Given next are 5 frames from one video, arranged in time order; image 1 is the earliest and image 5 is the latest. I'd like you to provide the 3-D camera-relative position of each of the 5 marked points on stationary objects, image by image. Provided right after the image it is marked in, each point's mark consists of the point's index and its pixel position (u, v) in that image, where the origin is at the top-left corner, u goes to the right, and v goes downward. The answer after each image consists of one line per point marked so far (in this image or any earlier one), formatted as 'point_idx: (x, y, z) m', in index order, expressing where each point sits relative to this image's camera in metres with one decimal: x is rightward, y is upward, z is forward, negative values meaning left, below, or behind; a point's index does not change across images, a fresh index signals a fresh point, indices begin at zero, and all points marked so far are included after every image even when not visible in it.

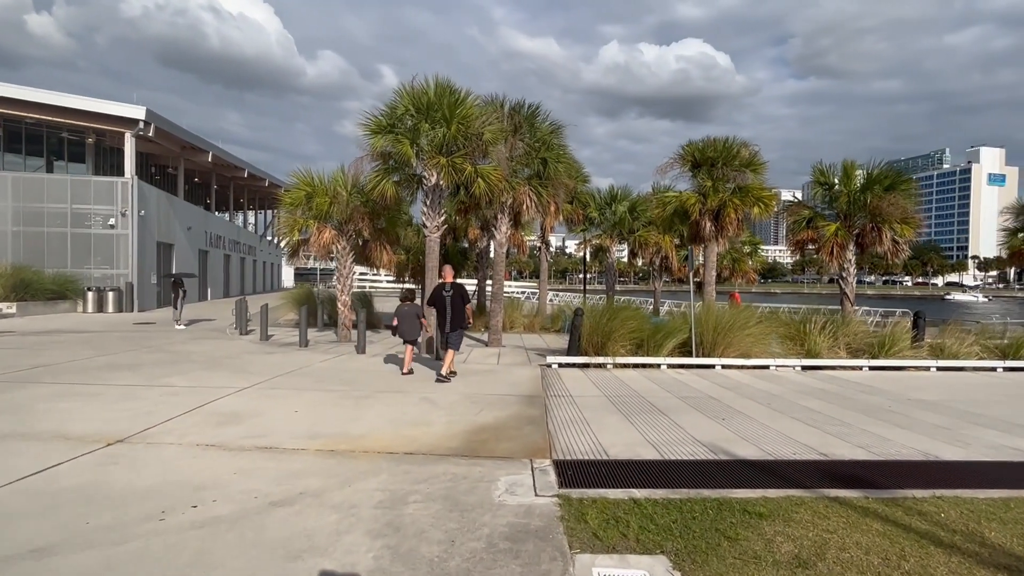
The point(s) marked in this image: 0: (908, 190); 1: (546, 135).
0: (+11.4, +2.8, +16.8) m
1: (+1.0, +4.3, +16.6) m
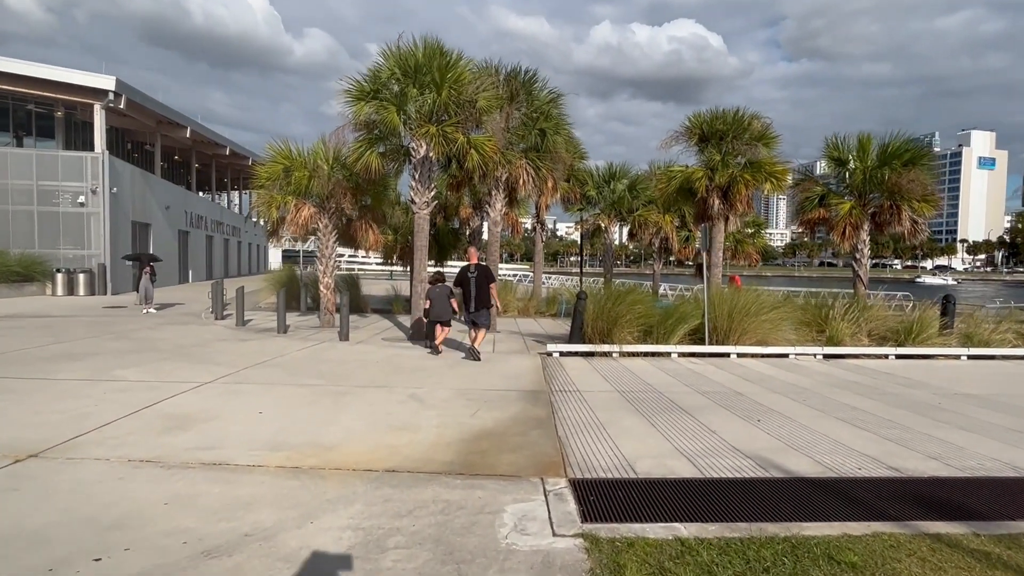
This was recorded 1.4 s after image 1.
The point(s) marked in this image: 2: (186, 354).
0: (+11.2, +3.3, +15.8) m
1: (+0.8, +4.8, +15.4) m
2: (-5.9, -1.2, +10.7) m
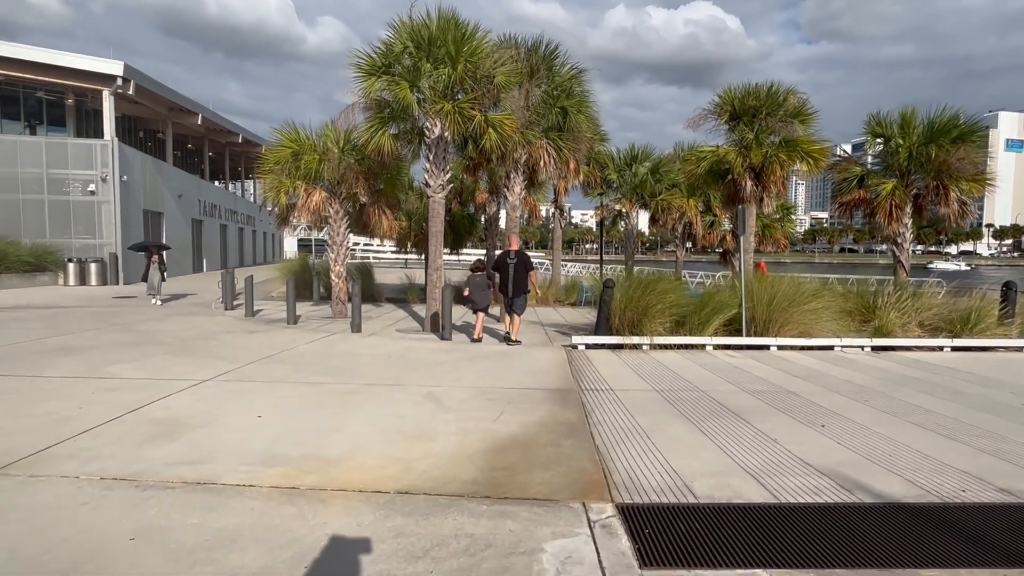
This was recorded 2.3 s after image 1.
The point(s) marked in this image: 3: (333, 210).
0: (+11.7, +3.7, +14.7) m
1: (+1.3, +5.1, +14.5) m
2: (-5.5, -1.0, +10.1) m
3: (-4.4, +1.9, +14.6) m
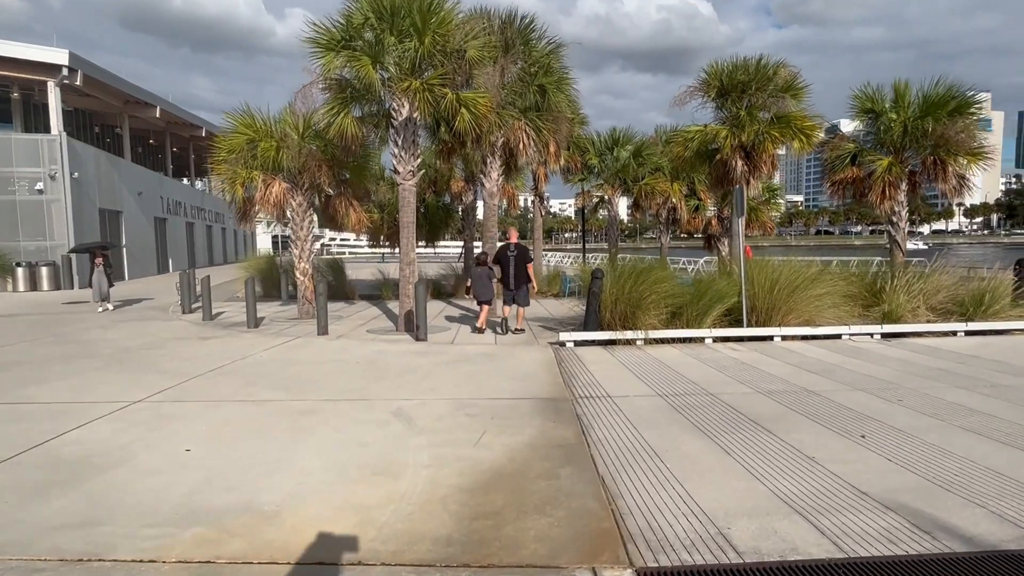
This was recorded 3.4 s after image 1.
0: (+11.1, +4.2, +14.0) m
1: (+0.7, +5.3, +13.5) m
2: (-5.8, -1.1, +9.0) m
3: (-4.9, +2.0, +13.4) m
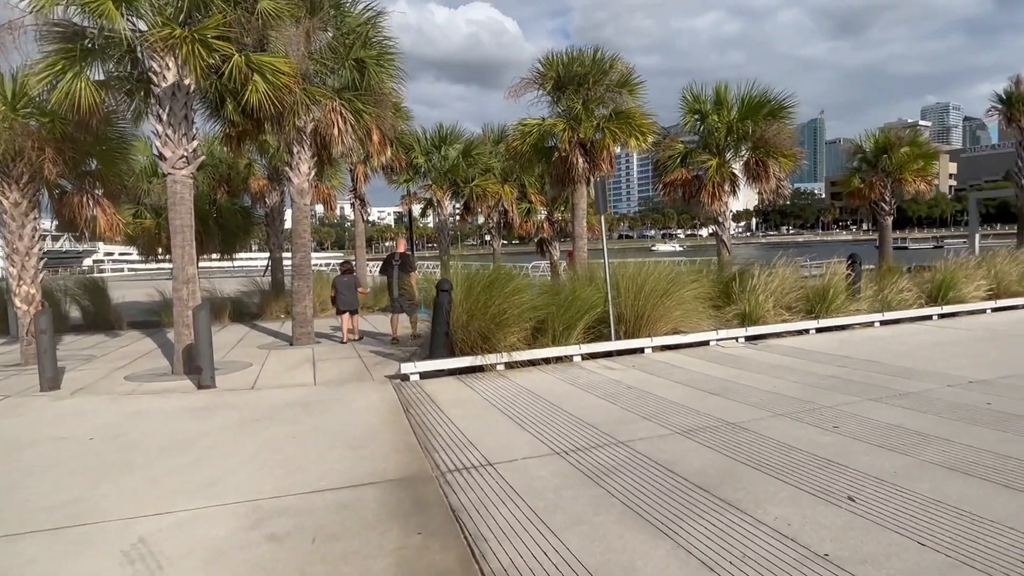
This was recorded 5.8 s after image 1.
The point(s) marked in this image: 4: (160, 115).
0: (+7.0, +4.3, +14.8) m
1: (-2.9, +4.9, +11.2) m
2: (-7.5, -1.6, +4.9) m
3: (-8.1, +1.4, +9.5) m
4: (-5.2, +2.5, +8.7) m
